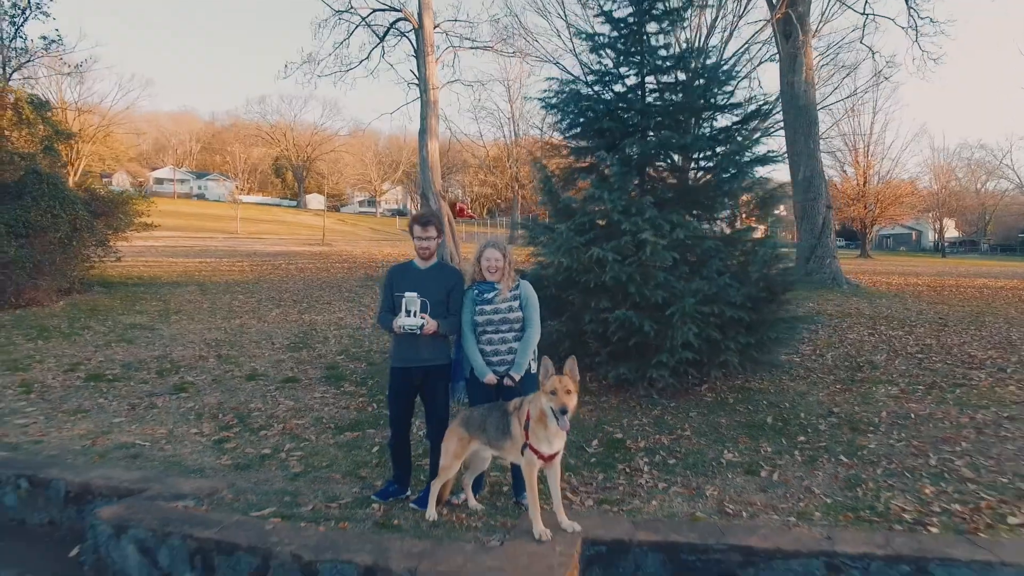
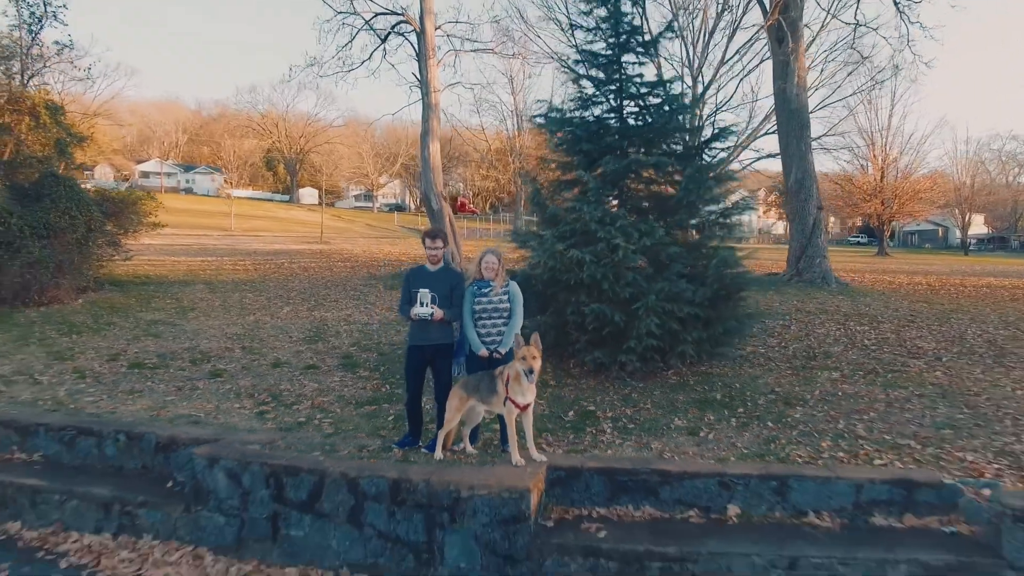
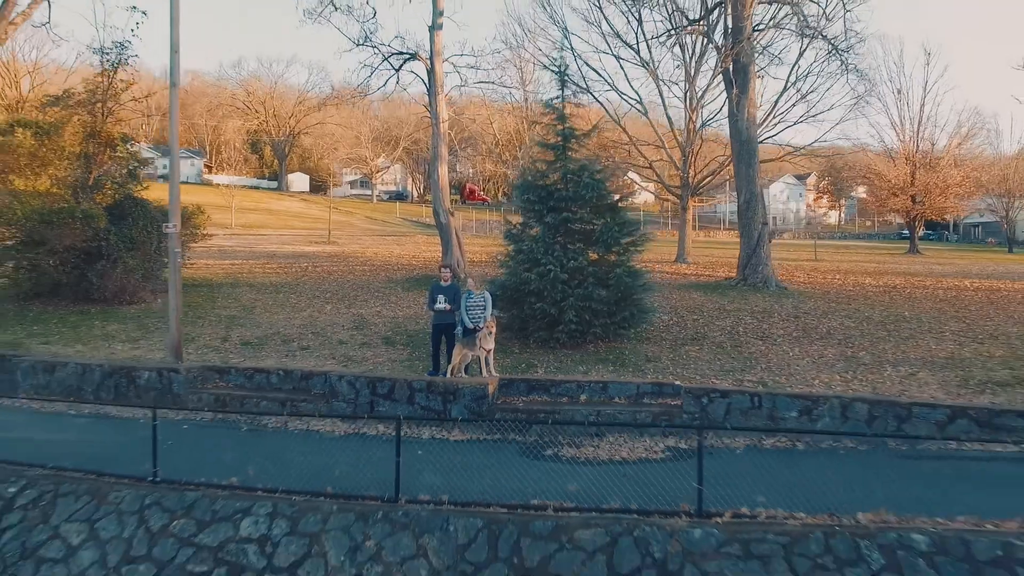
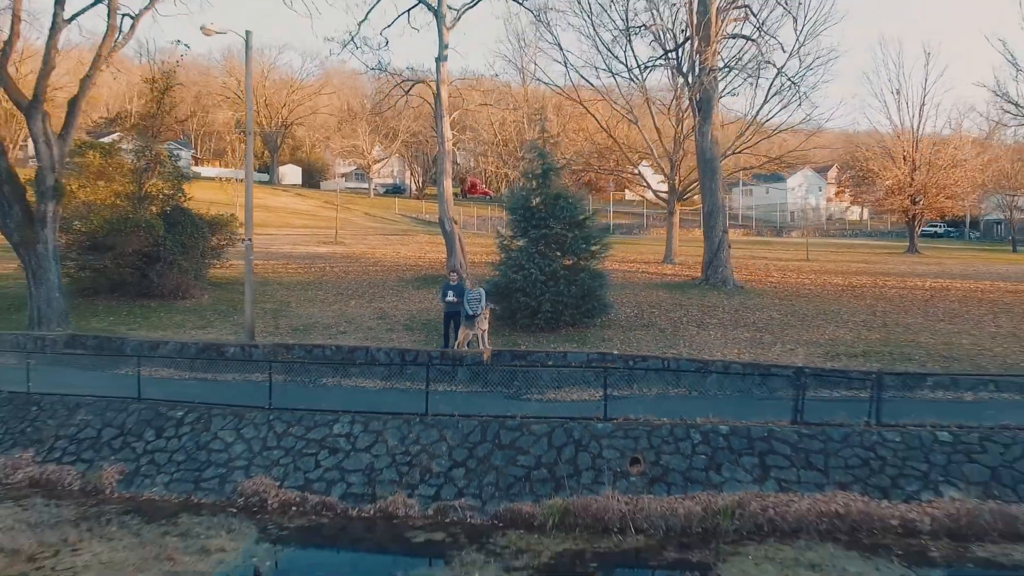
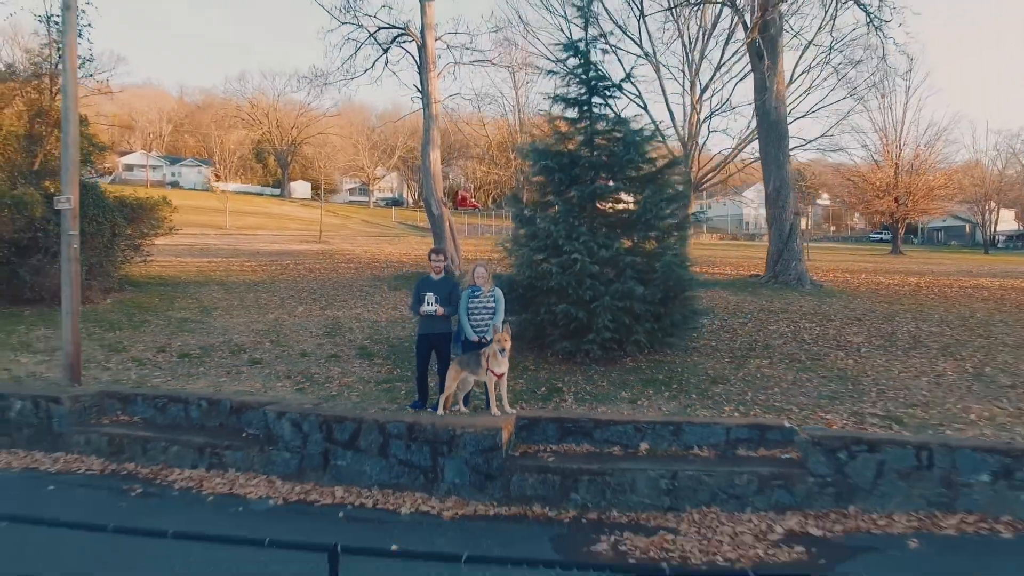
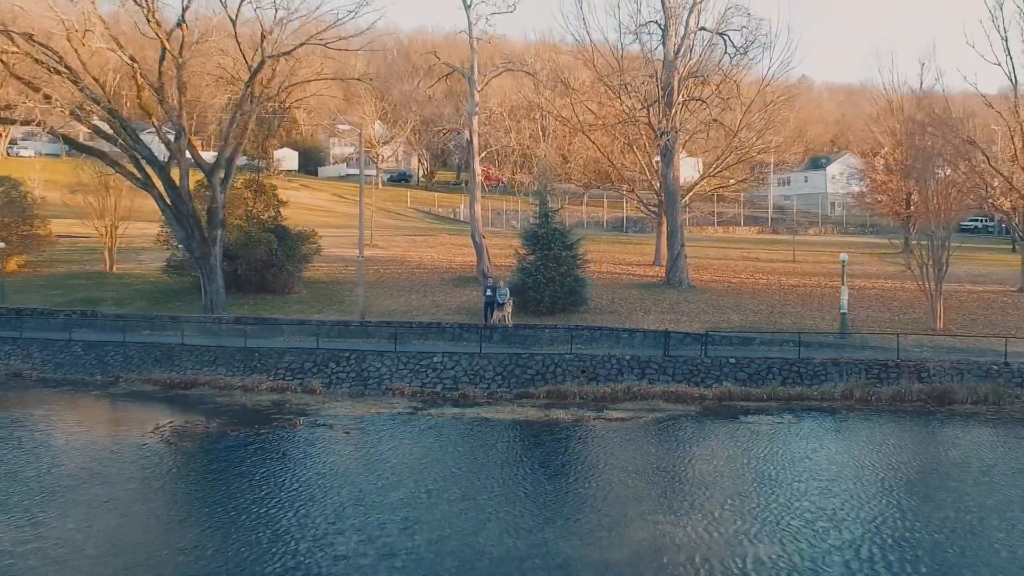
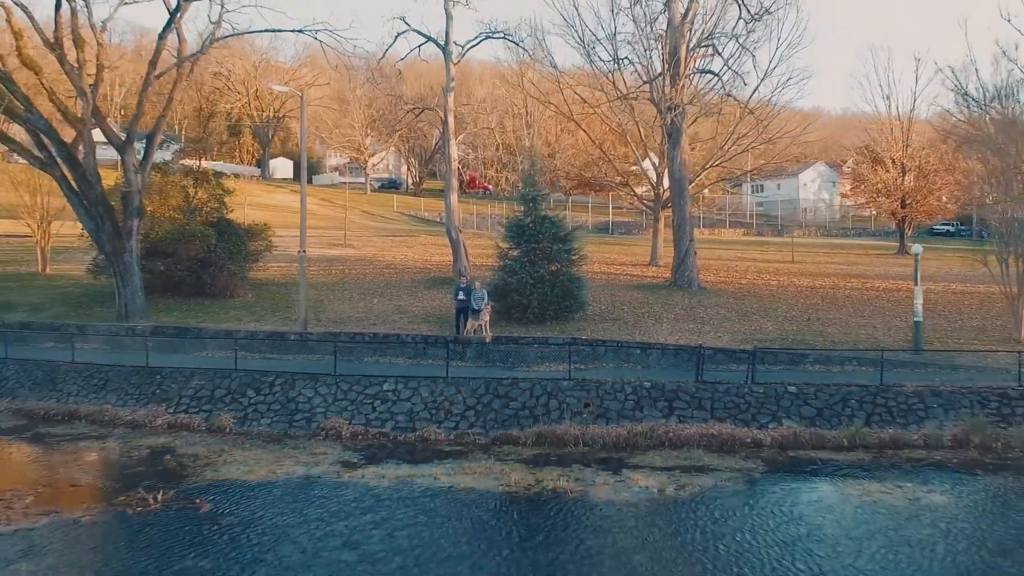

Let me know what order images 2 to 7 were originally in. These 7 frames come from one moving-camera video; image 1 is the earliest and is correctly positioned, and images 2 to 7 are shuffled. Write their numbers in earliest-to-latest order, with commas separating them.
2, 5, 3, 4, 7, 6
